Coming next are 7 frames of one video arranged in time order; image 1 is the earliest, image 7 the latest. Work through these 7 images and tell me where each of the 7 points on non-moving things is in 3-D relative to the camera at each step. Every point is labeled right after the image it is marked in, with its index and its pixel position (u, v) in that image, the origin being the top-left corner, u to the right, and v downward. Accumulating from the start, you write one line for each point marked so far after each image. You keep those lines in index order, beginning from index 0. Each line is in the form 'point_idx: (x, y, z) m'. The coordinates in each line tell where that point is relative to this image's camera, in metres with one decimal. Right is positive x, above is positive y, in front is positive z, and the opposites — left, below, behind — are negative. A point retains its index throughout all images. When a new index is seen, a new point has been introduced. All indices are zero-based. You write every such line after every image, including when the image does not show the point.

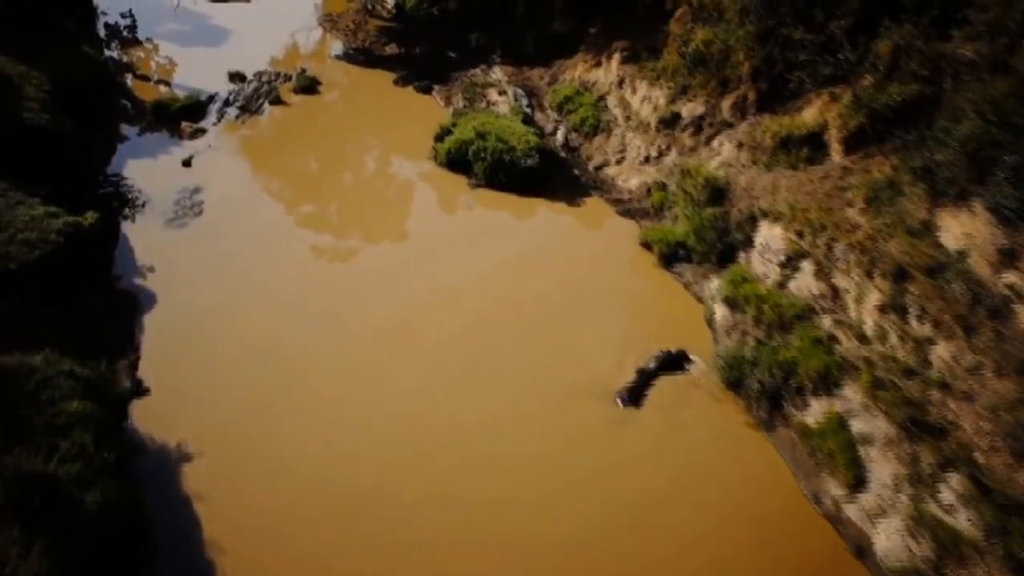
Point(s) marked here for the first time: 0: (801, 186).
0: (+5.8, +2.0, +17.2) m
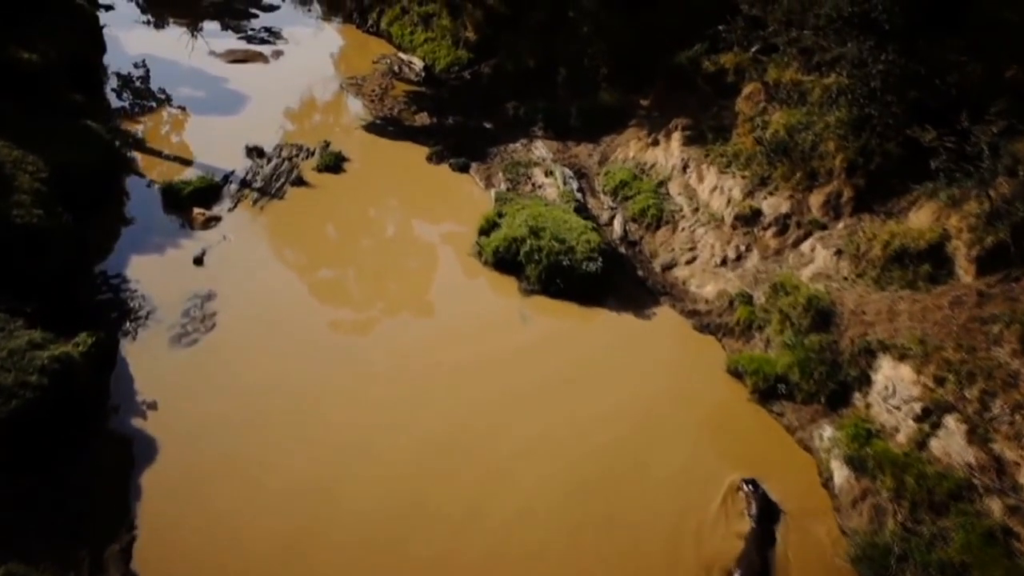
0: (+7.0, -0.4, +14.5) m
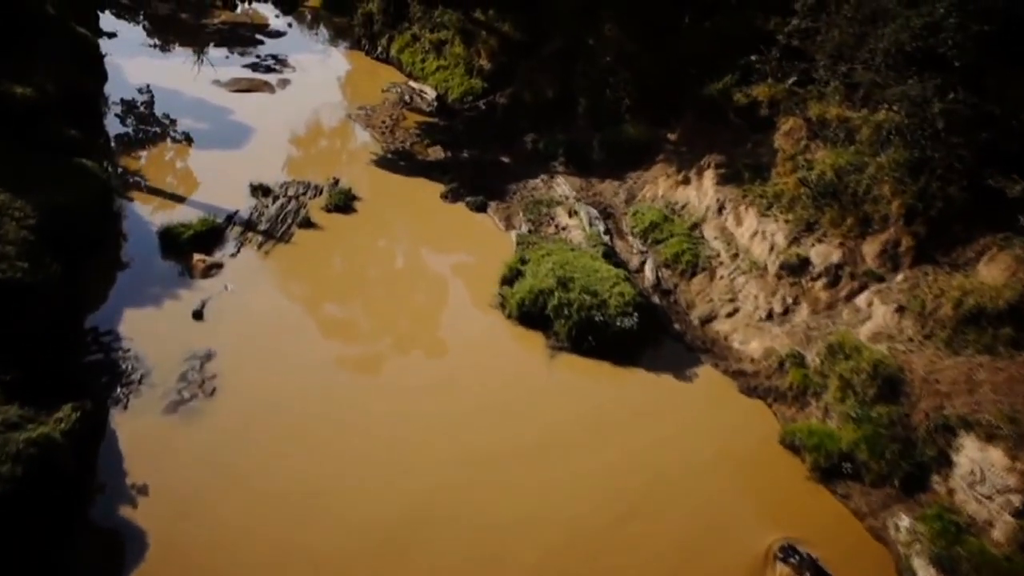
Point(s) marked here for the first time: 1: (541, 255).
0: (+7.5, -1.5, +12.9) m
1: (+0.7, +0.7, +19.2) m
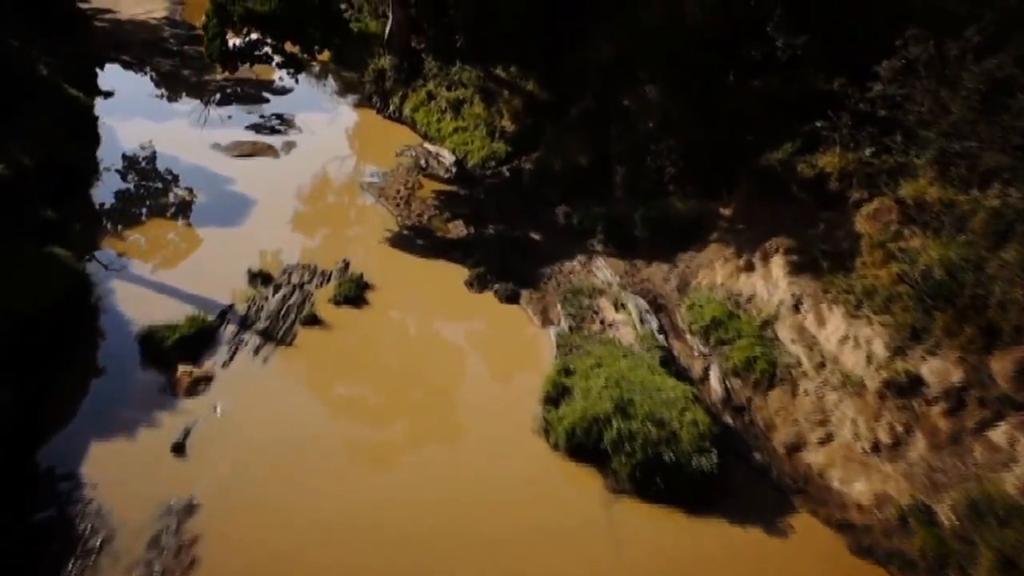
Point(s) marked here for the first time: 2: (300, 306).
0: (+8.3, -3.3, +9.7) m
1: (+1.5, -1.5, +16.1) m
2: (-4.8, -0.4, +19.5) m
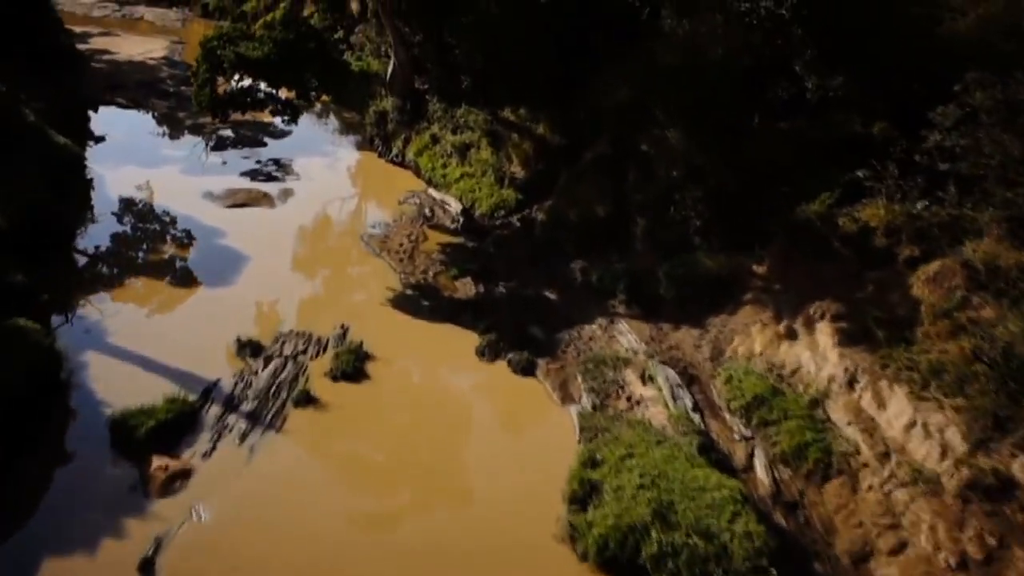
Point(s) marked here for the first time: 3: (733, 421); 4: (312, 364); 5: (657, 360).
0: (+8.6, -4.4, +7.6) m
1: (+1.8, -2.8, +14.1) m
2: (-4.5, -1.9, +17.5) m
3: (+4.2, -2.5, +16.0) m
4: (-4.3, -1.7, +18.4) m
5: (+3.1, -1.6, +17.8) m
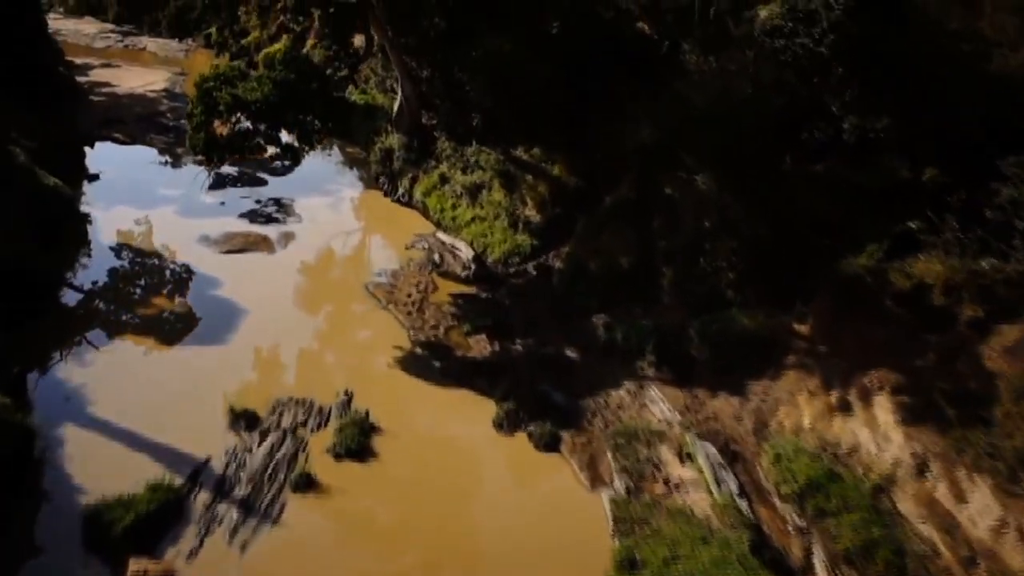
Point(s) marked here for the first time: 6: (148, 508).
0: (+9.0, -5.3, +5.7) m
1: (+2.2, -4.0, +12.3) m
2: (-4.1, -3.2, +15.8) m
3: (+4.6, -3.7, +14.2) m
4: (-3.9, -3.0, +16.7) m
5: (+3.5, -2.8, +16.1) m
6: (-6.0, -3.5, +14.1) m
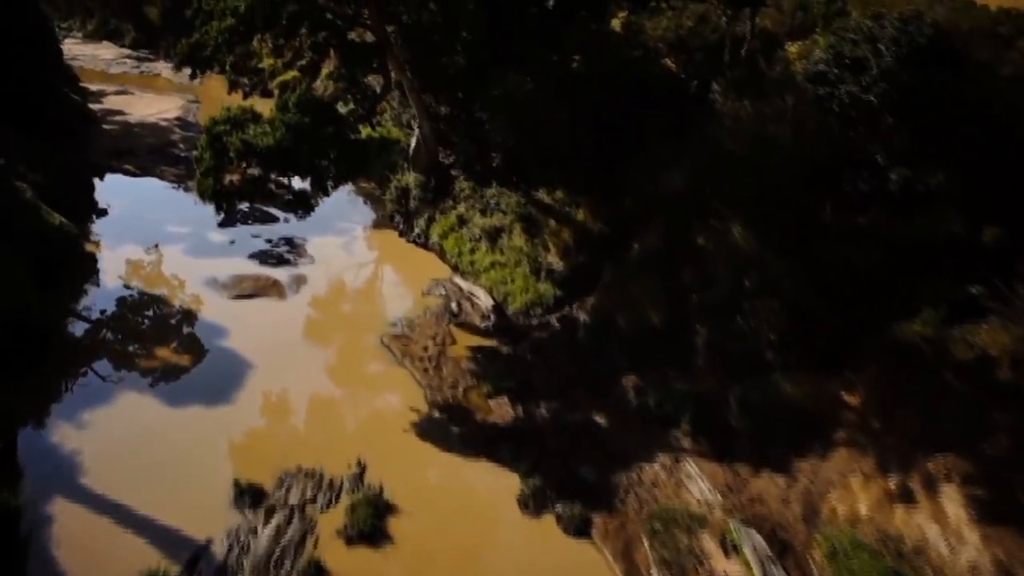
0: (+9.3, -6.3, +4.2) m
1: (+2.6, -5.1, +10.9) m
2: (-3.6, -4.3, +14.4) m
3: (+5.0, -4.9, +12.7) m
4: (-3.4, -4.2, +15.3) m
5: (+4.0, -4.1, +14.6) m
6: (-5.6, -4.6, +12.8) m
